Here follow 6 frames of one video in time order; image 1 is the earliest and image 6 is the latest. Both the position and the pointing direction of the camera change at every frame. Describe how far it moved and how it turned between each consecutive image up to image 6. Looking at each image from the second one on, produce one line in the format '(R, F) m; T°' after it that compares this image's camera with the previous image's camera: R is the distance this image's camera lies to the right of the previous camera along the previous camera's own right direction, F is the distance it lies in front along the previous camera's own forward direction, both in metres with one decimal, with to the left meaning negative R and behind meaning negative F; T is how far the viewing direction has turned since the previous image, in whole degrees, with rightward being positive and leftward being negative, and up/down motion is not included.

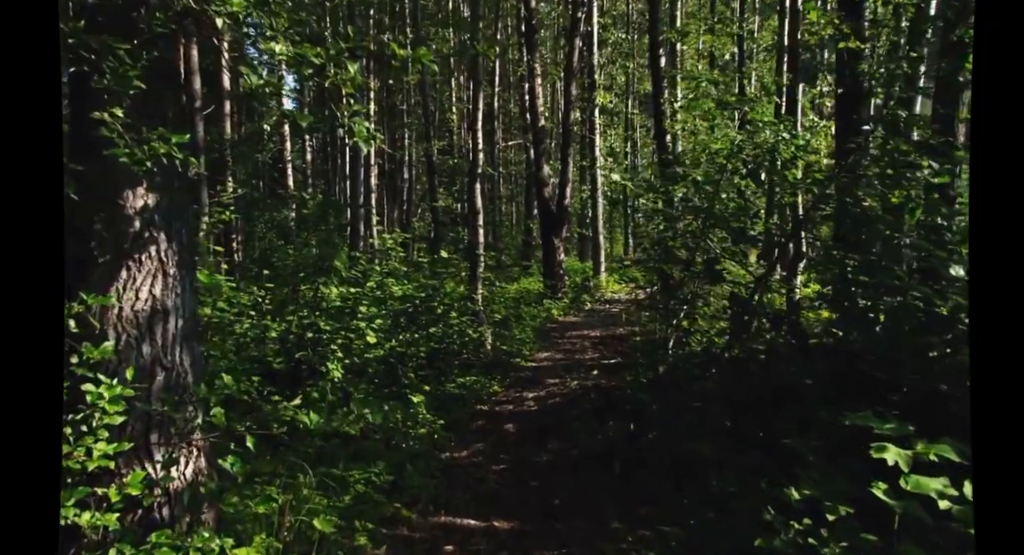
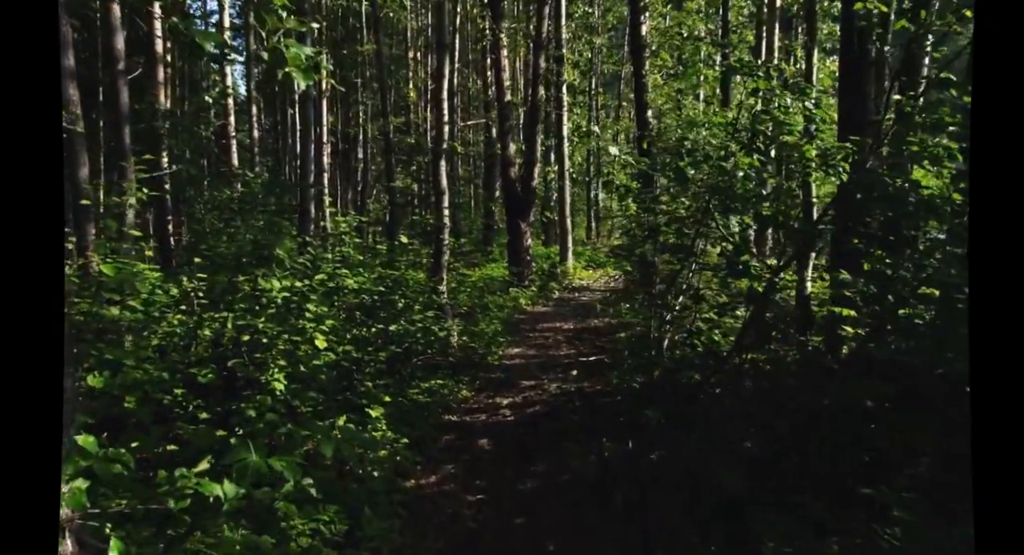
(-0.2, +1.3) m; +3°
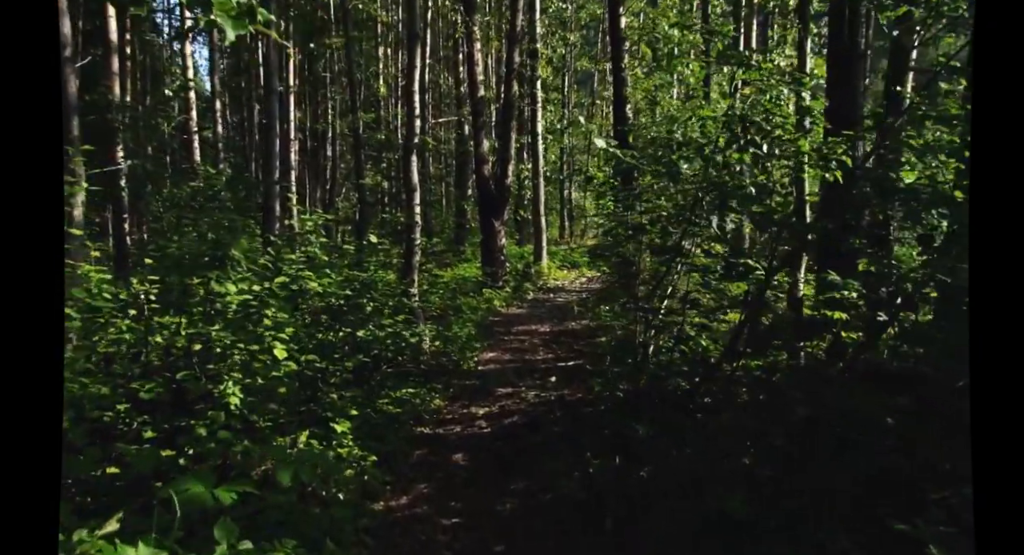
(0.0, +0.6) m; +2°
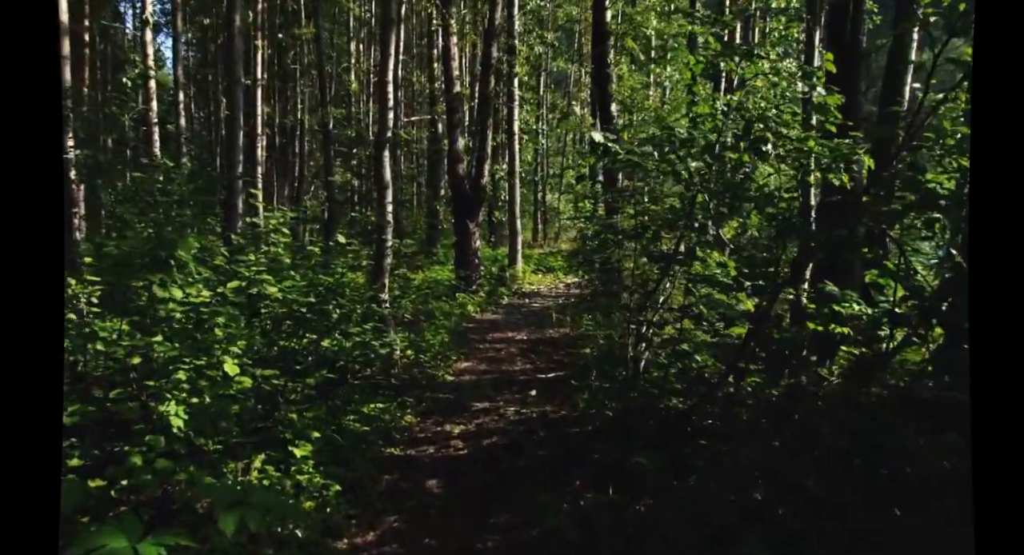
(-0.1, +0.7) m; +2°
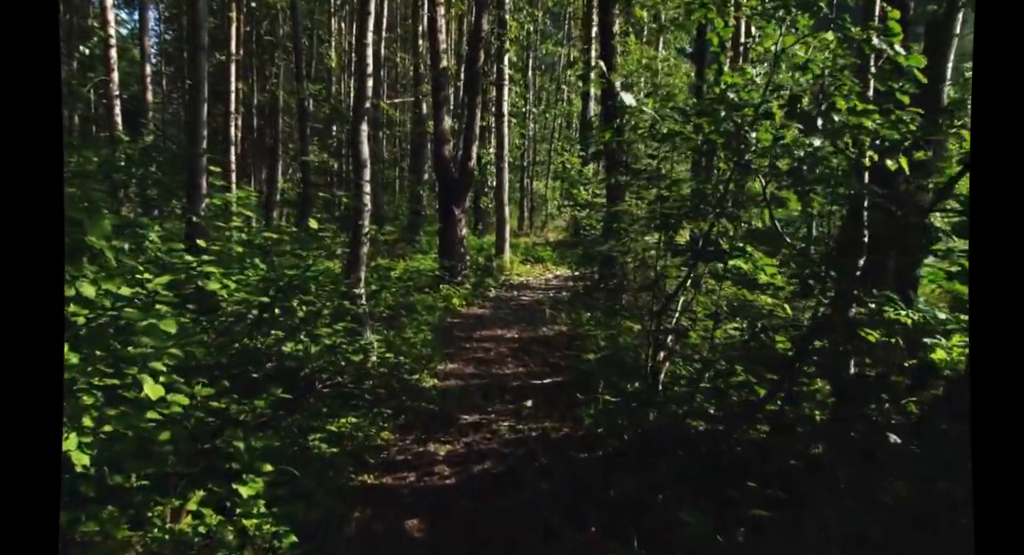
(-0.1, +1.2) m; +1°
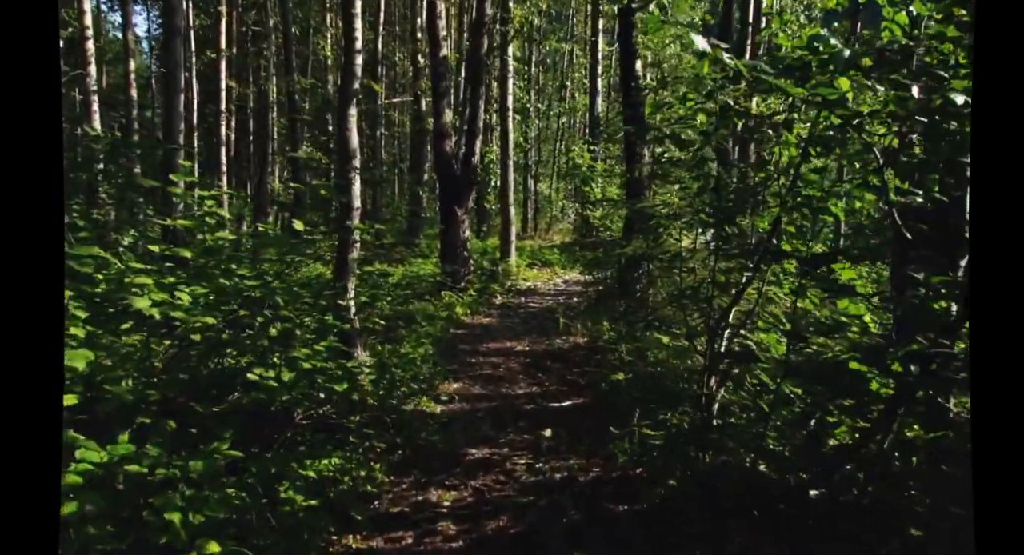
(-0.1, +1.2) m; 0°
